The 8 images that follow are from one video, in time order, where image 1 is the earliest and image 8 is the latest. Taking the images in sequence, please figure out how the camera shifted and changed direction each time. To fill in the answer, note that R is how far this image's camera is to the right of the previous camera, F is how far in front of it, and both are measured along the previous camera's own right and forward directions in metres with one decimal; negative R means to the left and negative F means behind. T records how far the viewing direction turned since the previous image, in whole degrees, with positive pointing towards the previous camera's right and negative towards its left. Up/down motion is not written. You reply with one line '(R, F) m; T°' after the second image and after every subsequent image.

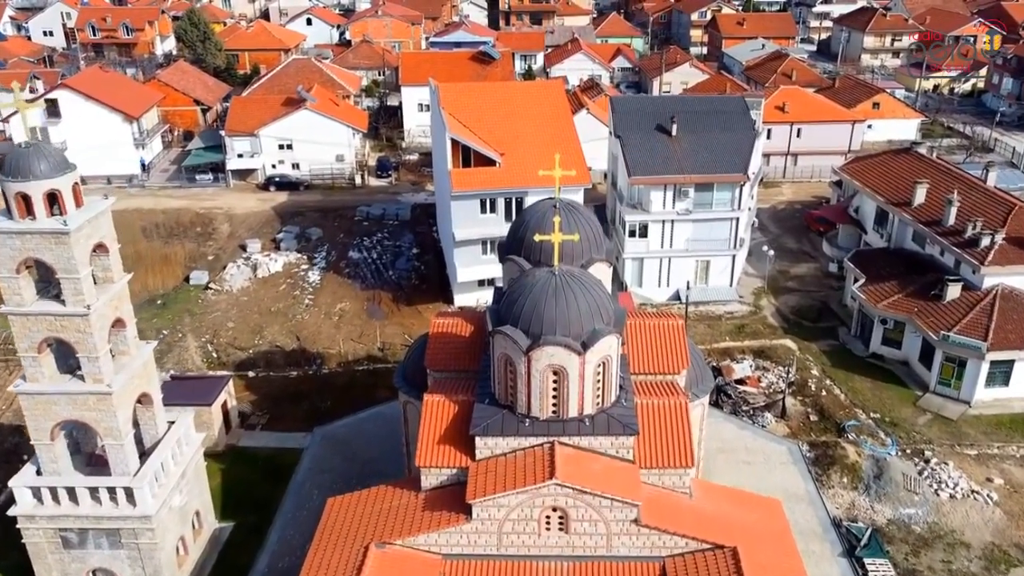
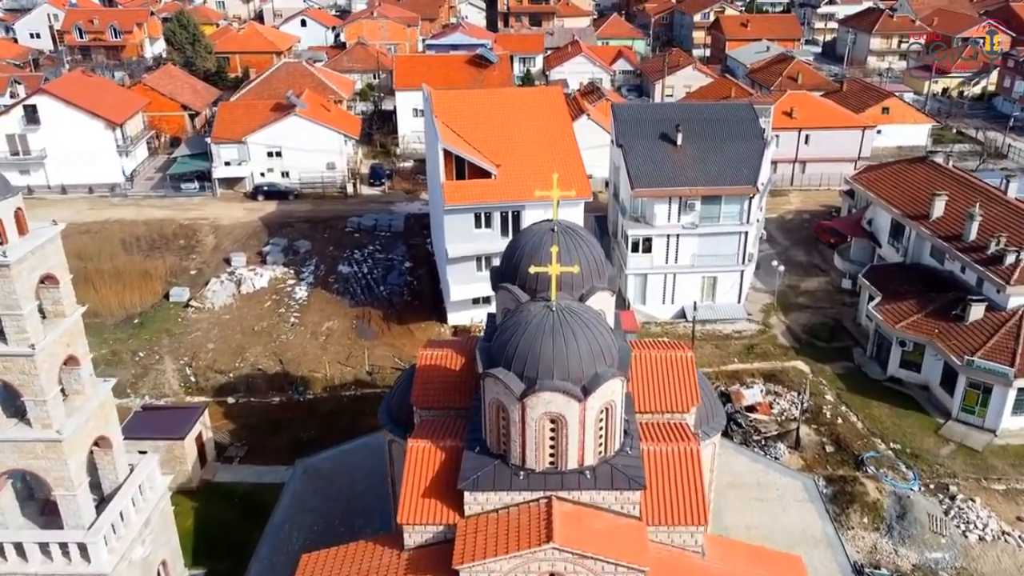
(+0.1, +1.7) m; 0°
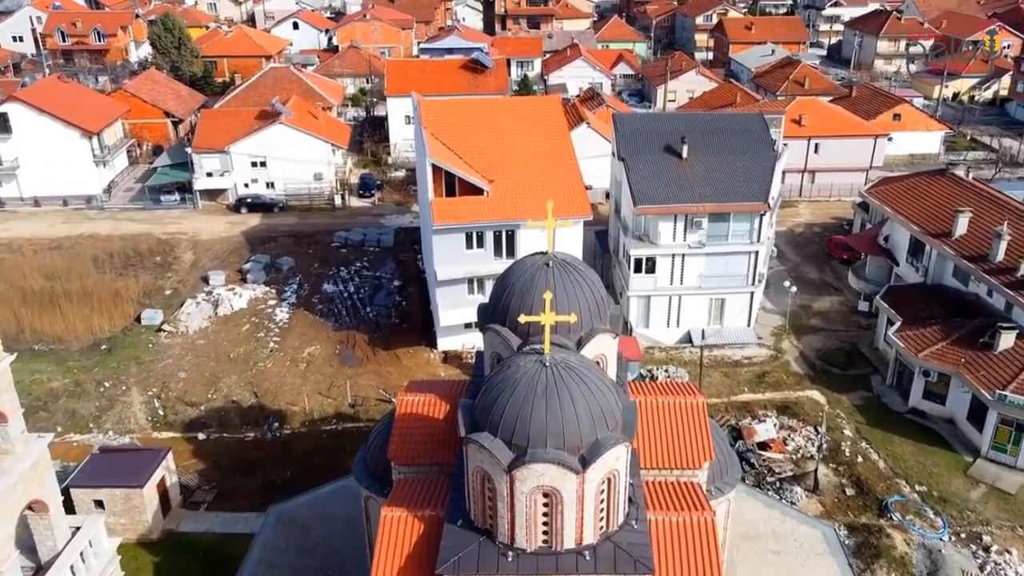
(+0.2, +2.1) m; 0°
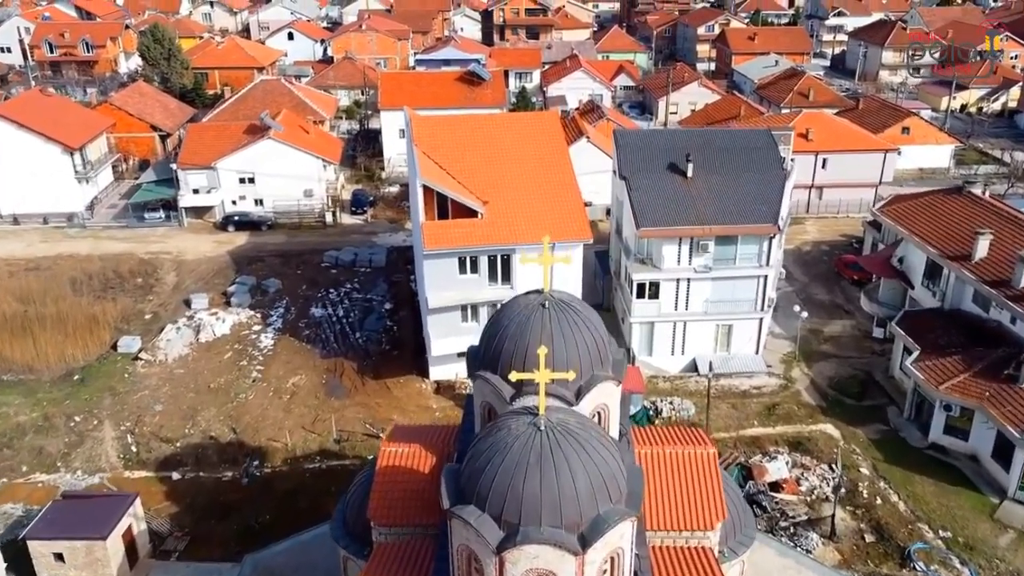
(+0.1, +1.5) m; 0°
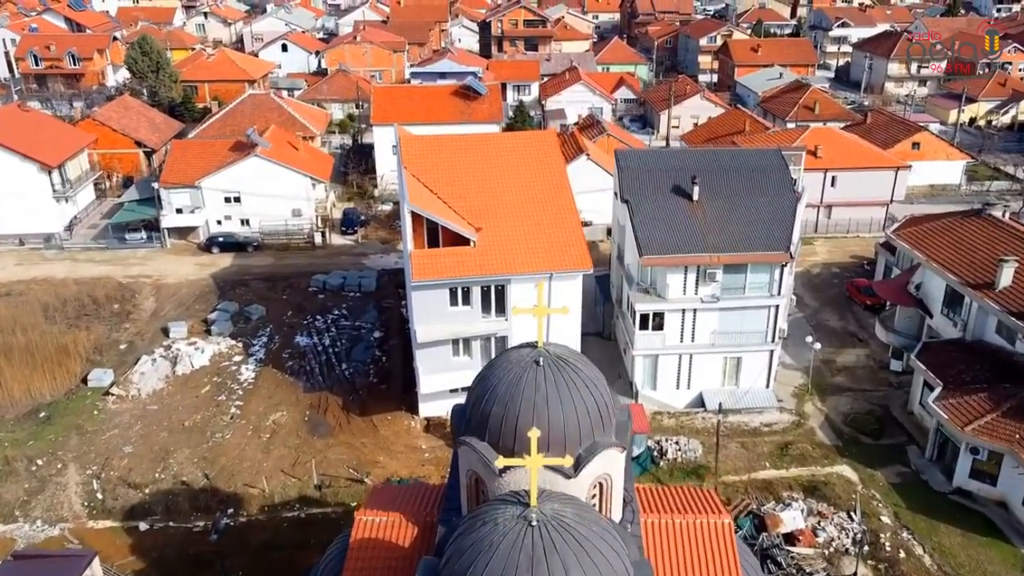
(+0.2, +1.7) m; 0°
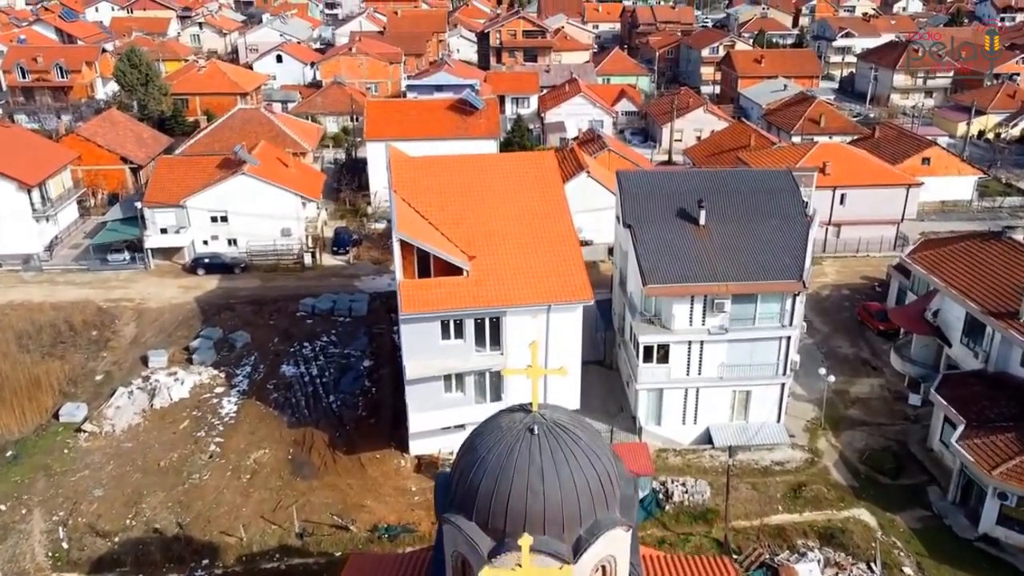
(+0.1, +1.5) m; 0°
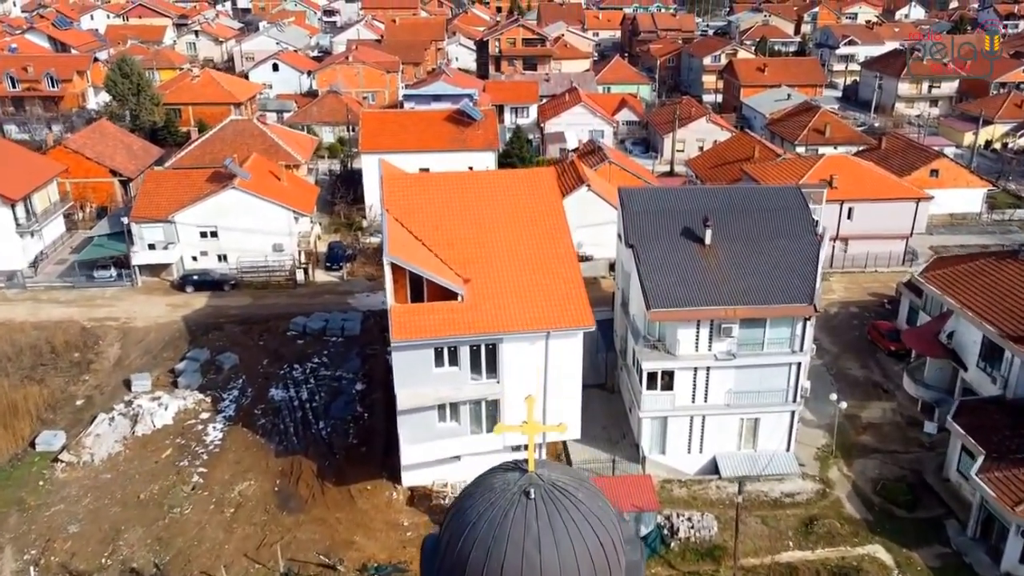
(+0.1, +1.1) m; 0°
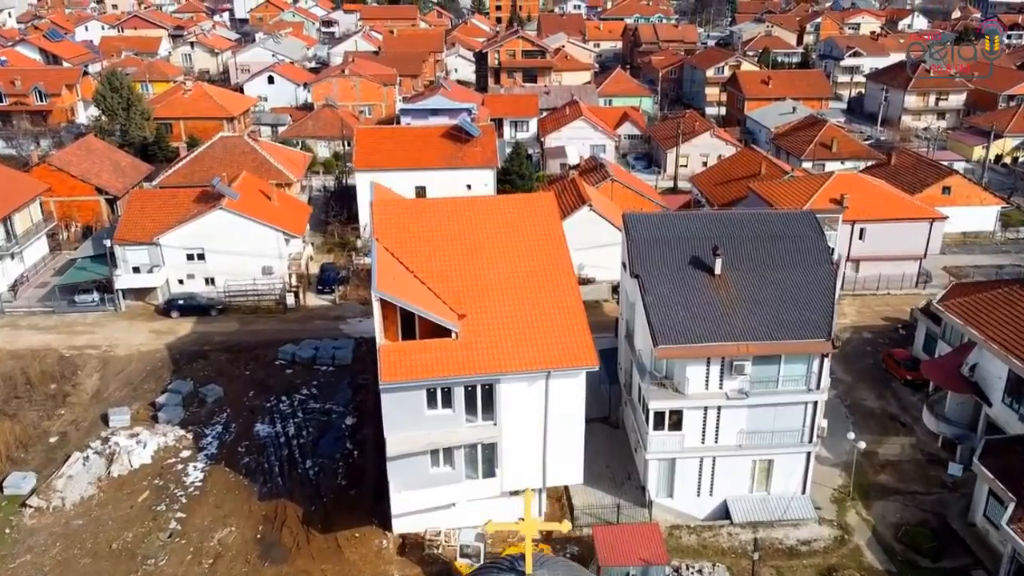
(+0.1, +1.4) m; 0°
